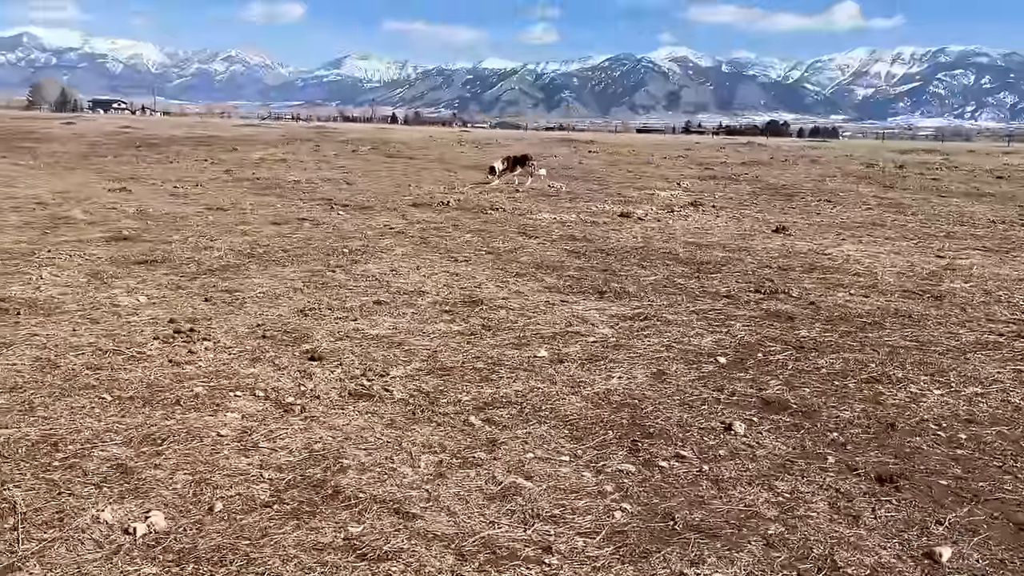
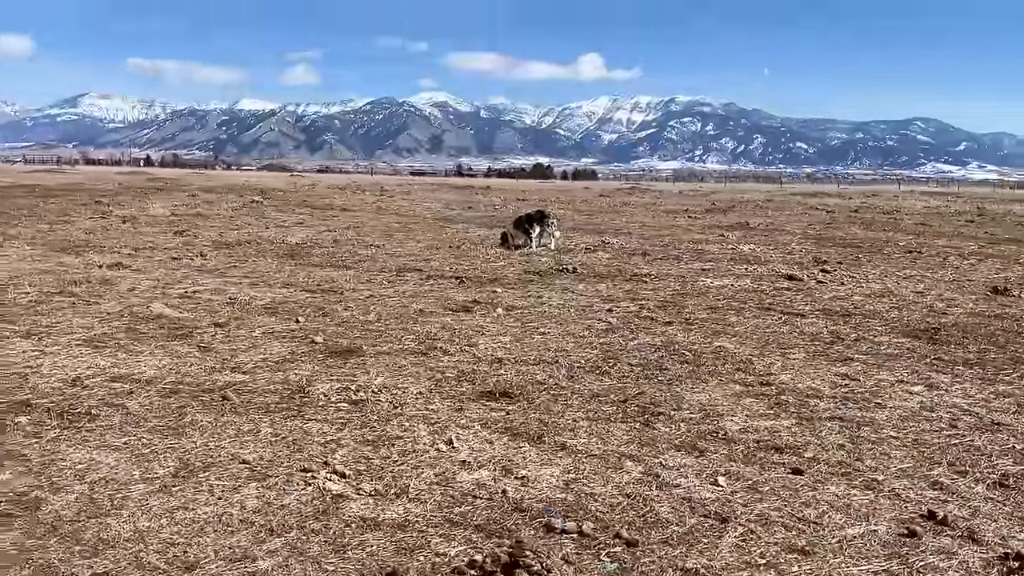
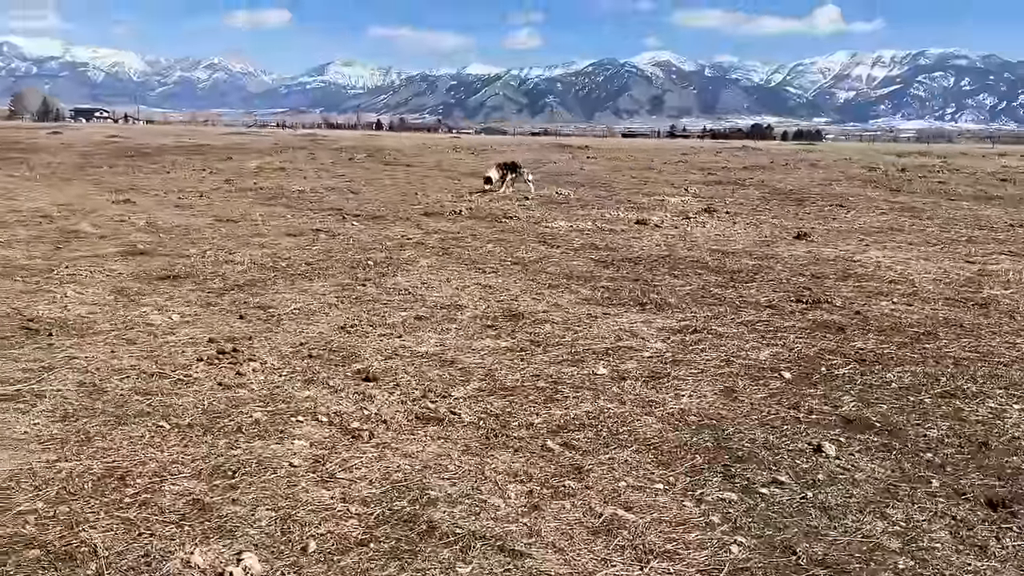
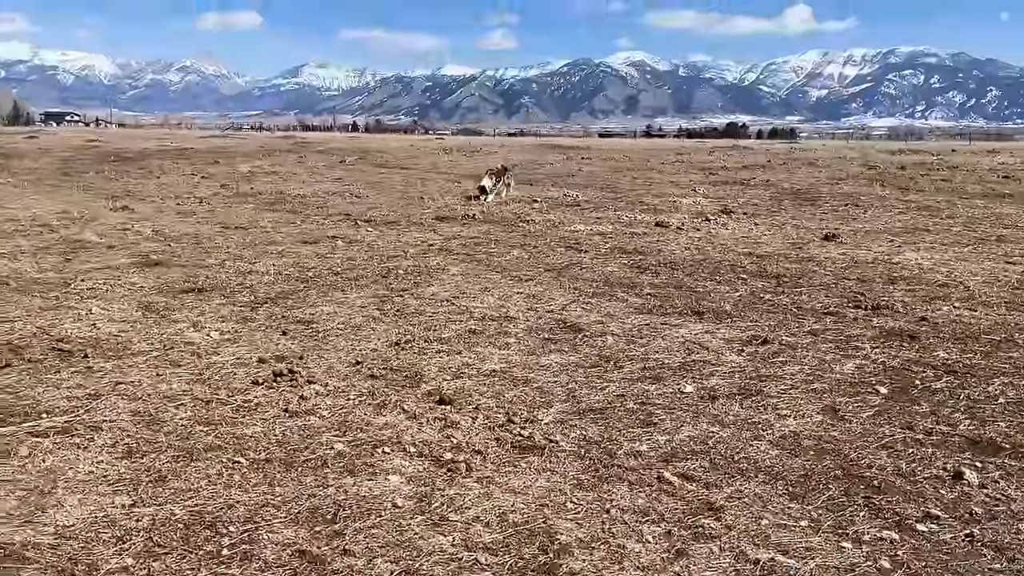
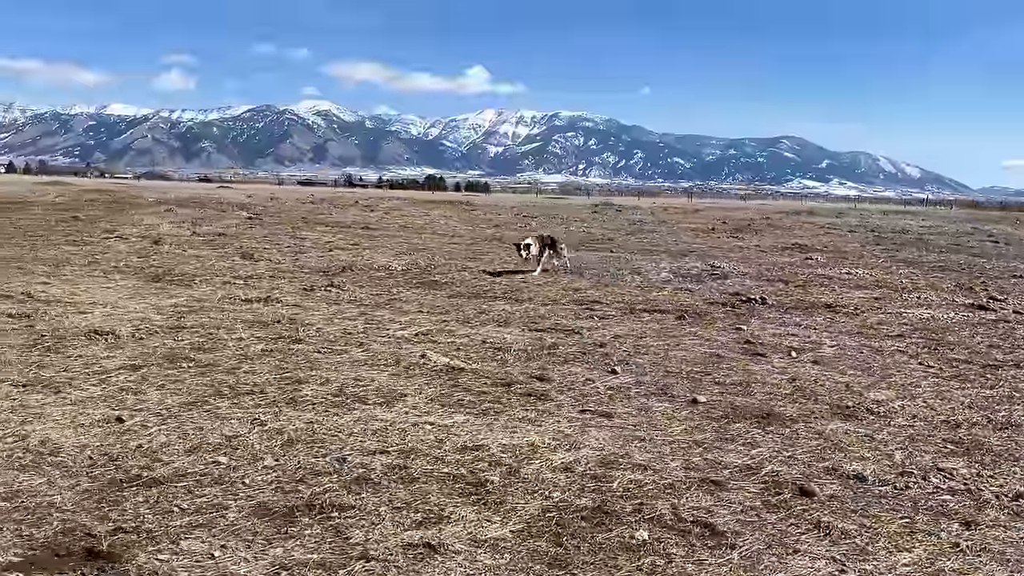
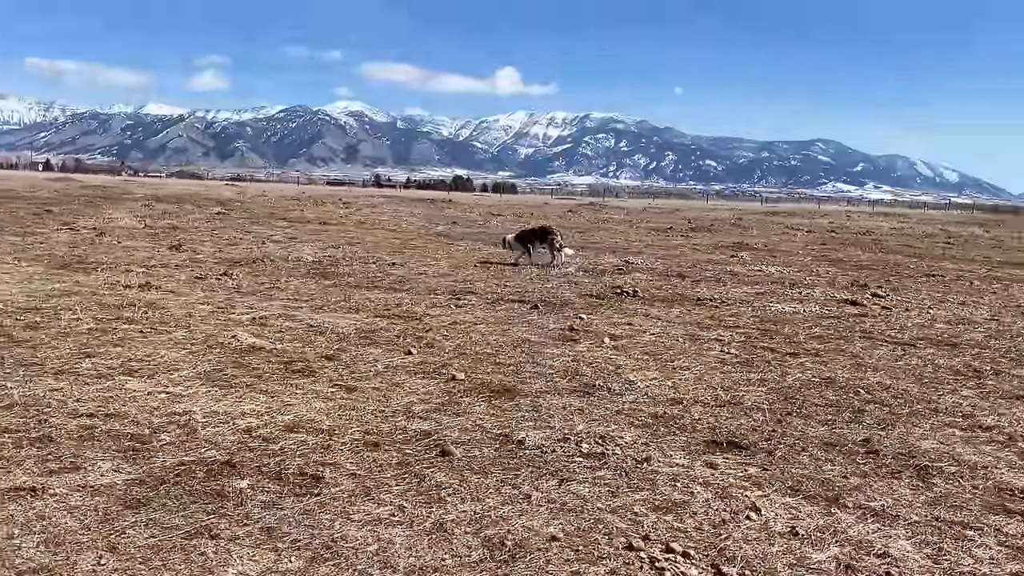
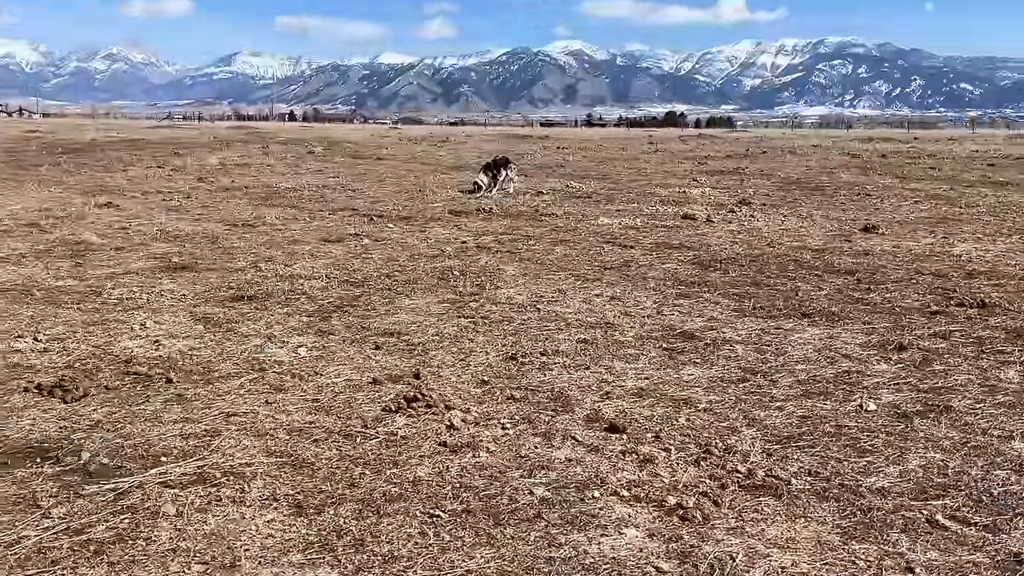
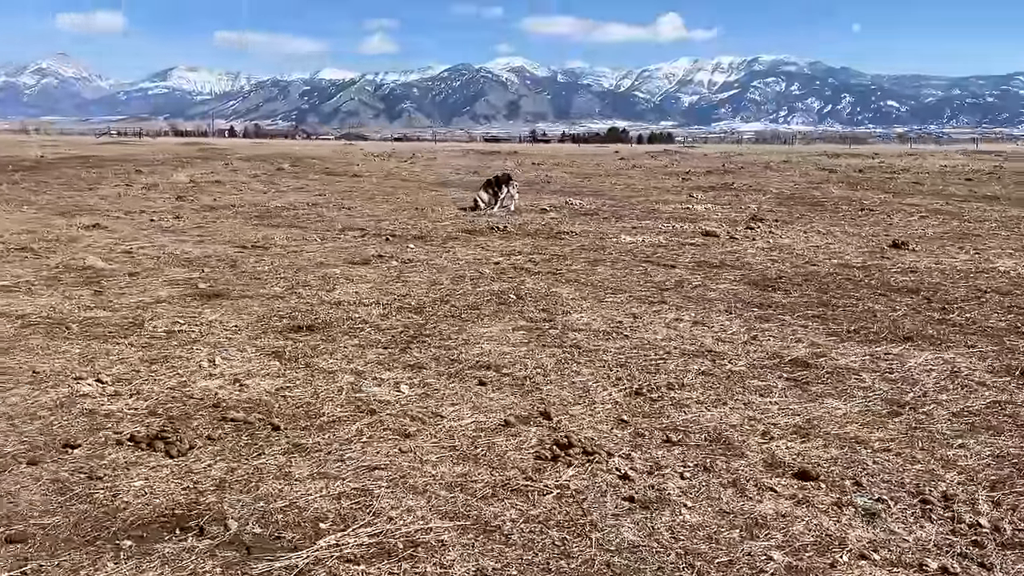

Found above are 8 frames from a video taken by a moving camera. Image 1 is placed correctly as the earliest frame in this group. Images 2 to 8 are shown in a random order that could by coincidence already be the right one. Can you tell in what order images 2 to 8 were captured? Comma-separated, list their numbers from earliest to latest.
3, 4, 7, 8, 2, 6, 5
